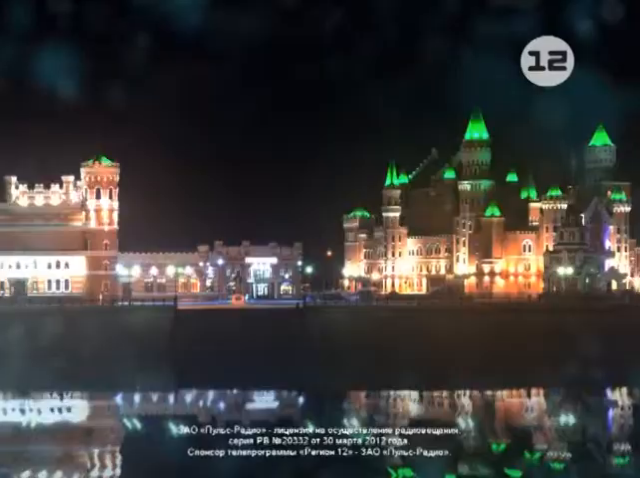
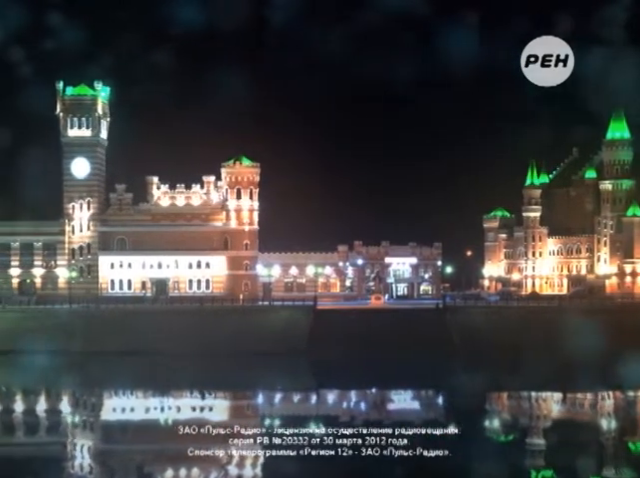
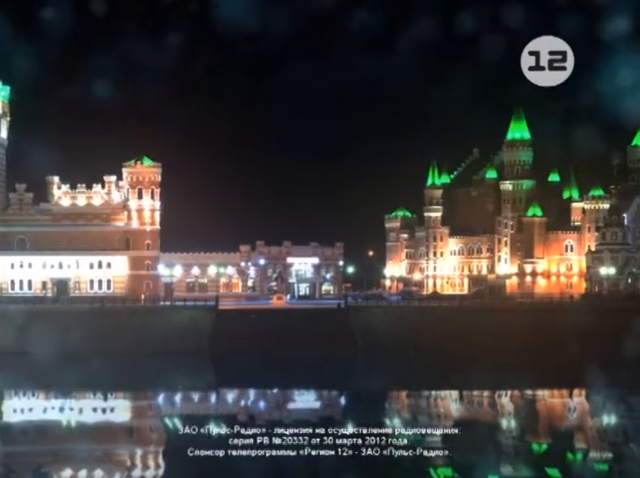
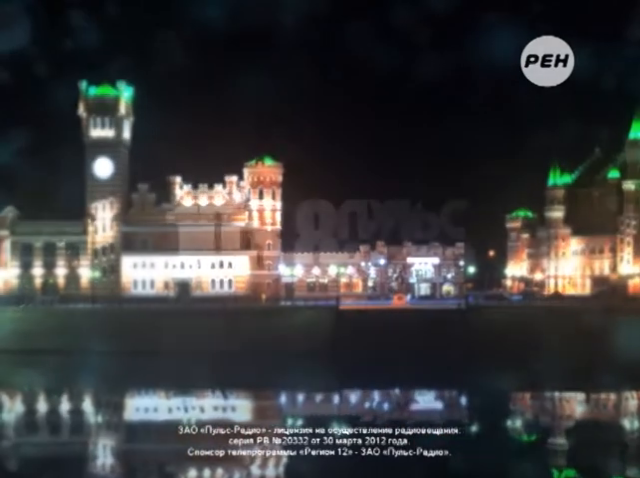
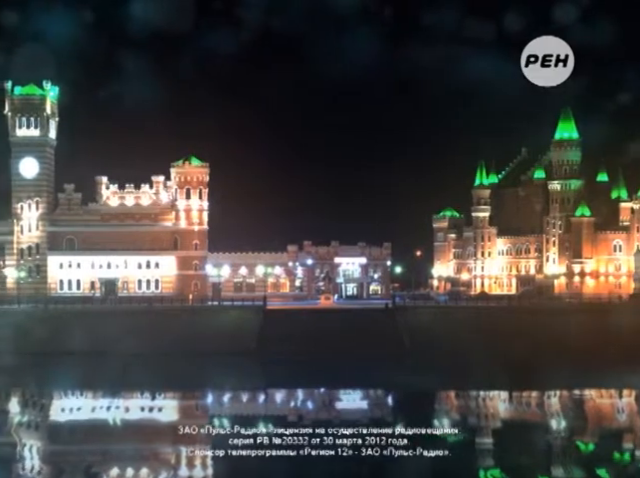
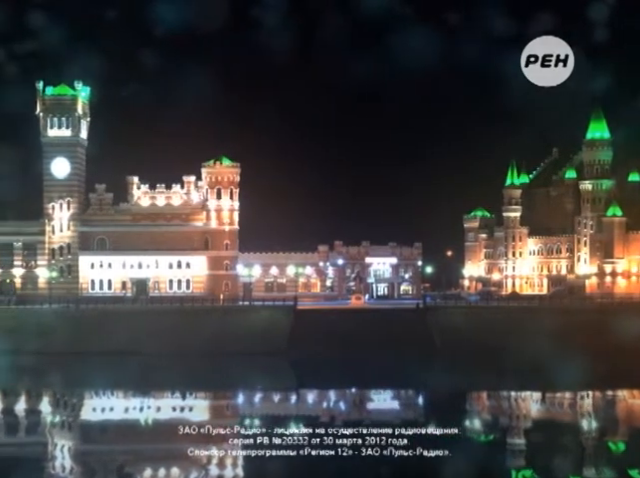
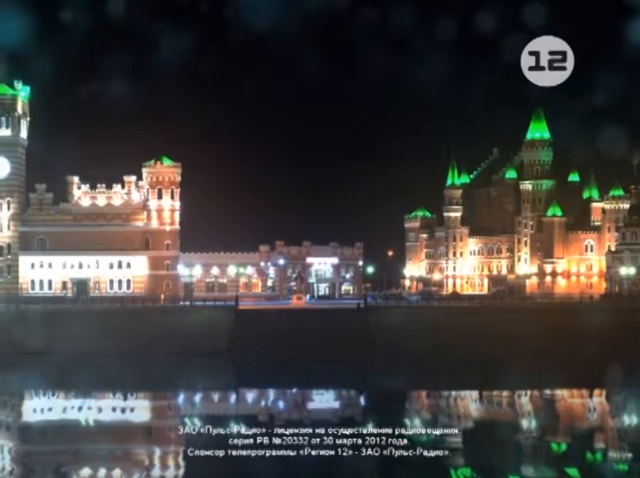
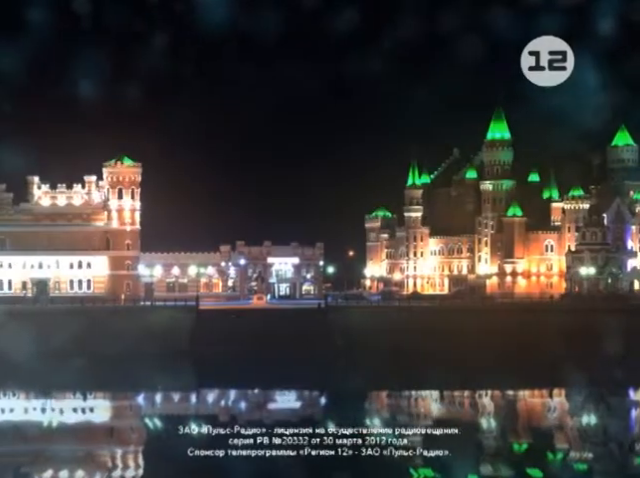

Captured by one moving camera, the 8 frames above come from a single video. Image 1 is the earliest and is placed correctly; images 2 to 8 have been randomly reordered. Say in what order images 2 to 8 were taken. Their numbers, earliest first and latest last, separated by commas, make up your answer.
8, 3, 7, 5, 6, 2, 4
